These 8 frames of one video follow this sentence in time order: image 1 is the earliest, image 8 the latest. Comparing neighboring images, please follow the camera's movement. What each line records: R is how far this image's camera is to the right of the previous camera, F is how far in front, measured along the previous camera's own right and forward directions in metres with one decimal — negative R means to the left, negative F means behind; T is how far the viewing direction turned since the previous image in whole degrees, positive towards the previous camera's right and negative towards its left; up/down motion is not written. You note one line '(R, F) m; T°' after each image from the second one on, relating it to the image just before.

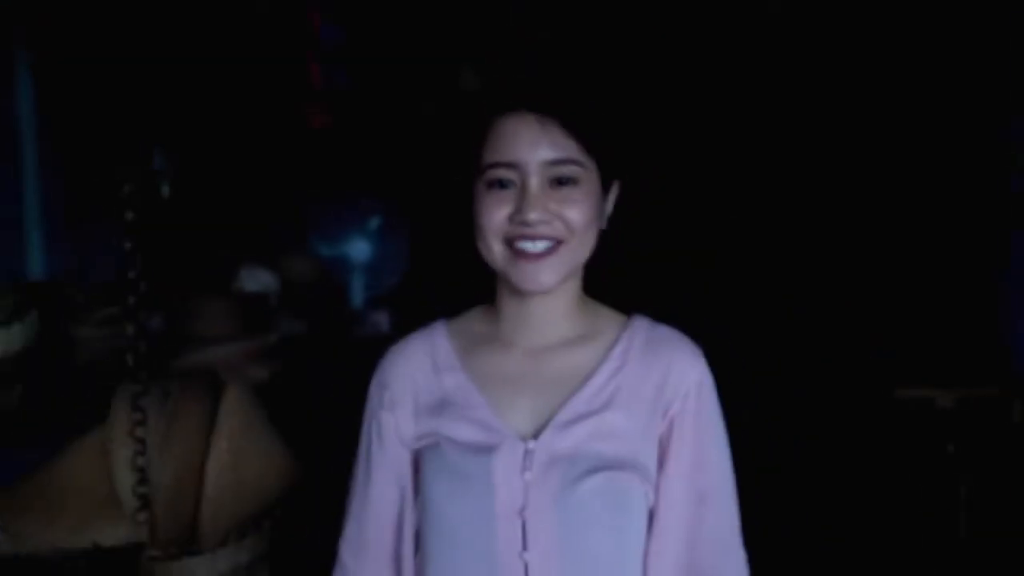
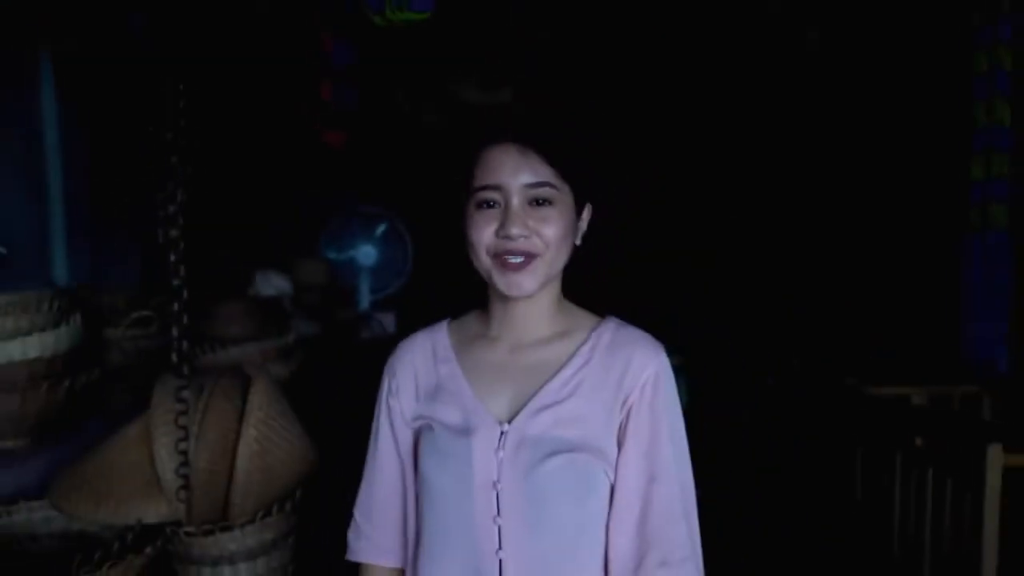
(0.0, -0.2) m; 0°
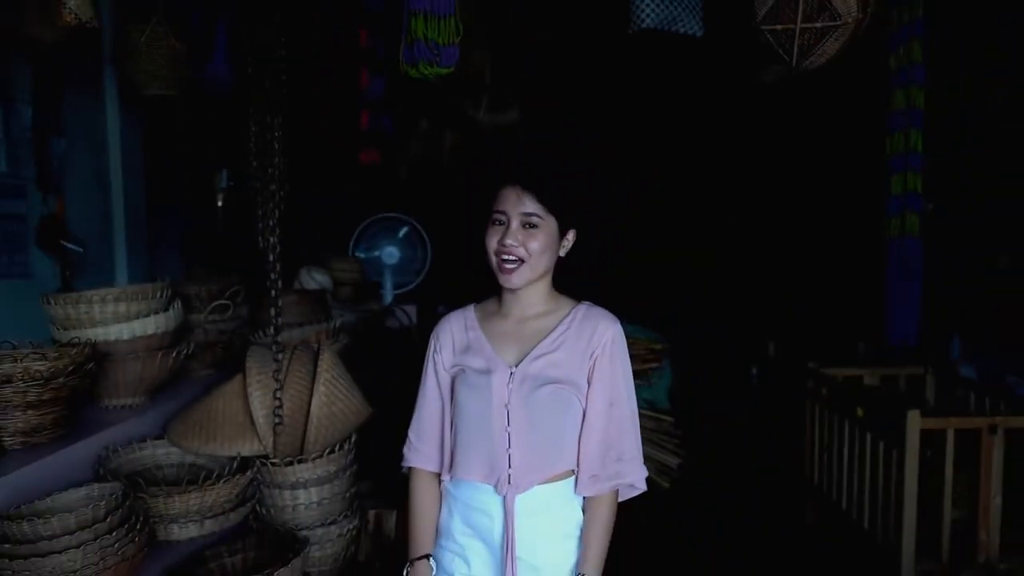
(0.0, -0.5) m; 0°
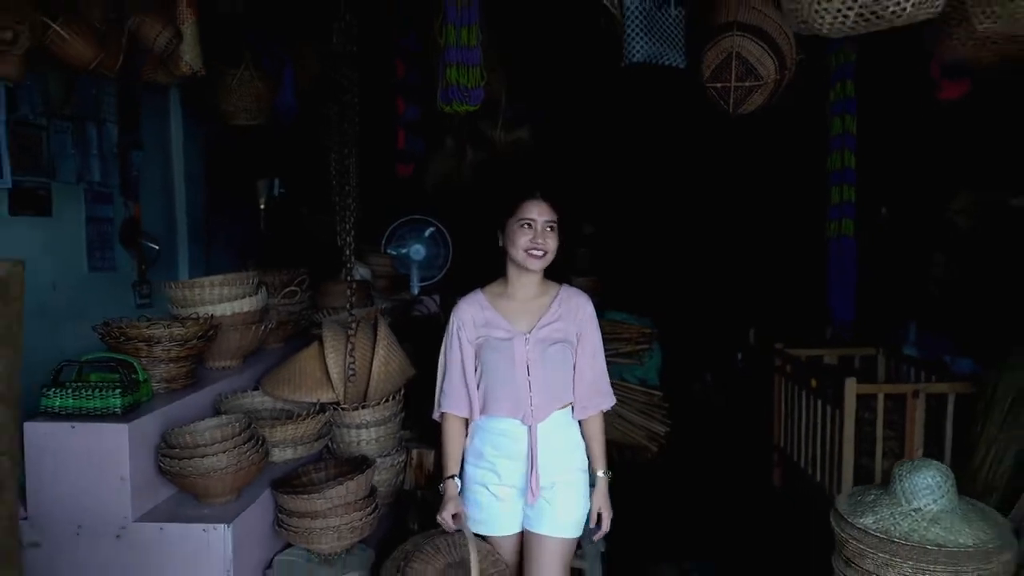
(0.0, -0.6) m; -1°
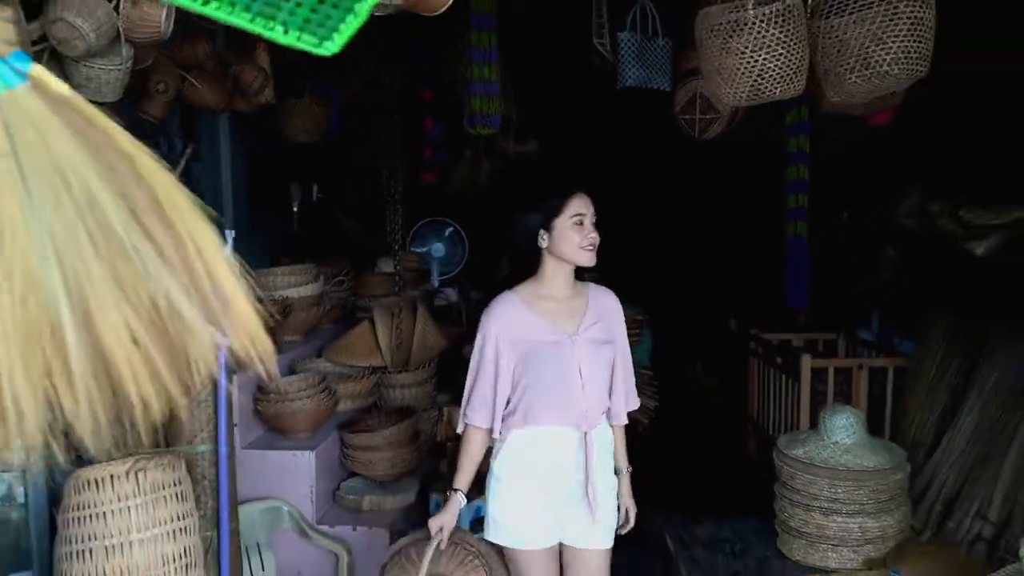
(0.0, -0.6) m; 0°
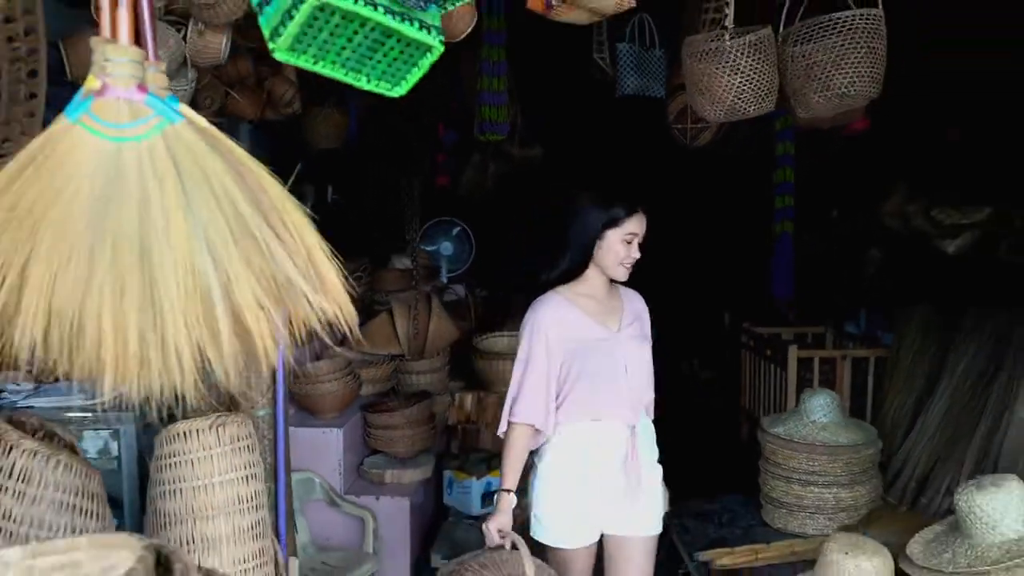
(0.0, -0.3) m; 0°
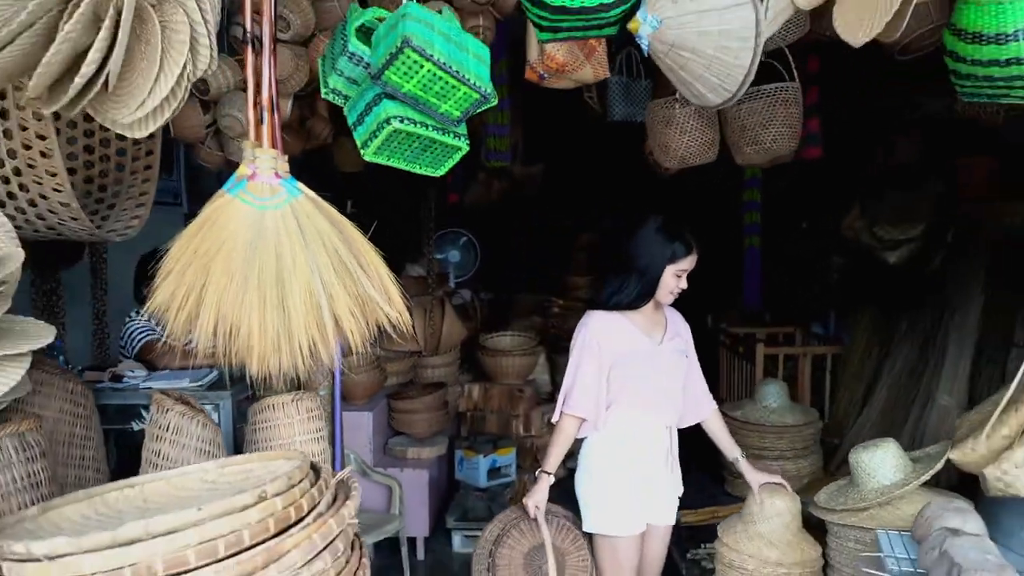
(0.0, -0.6) m; 0°
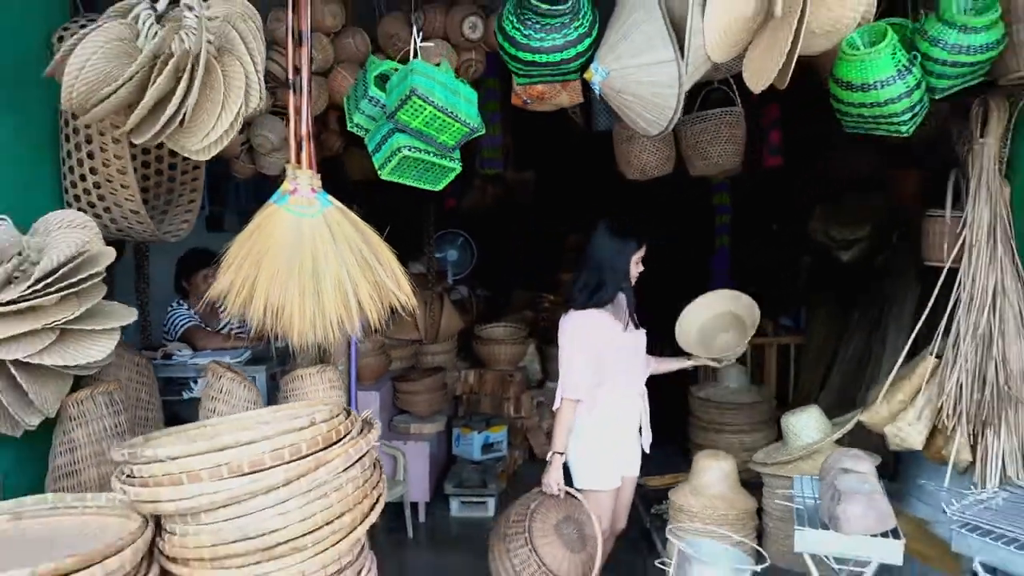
(0.0, -0.5) m; 0°
